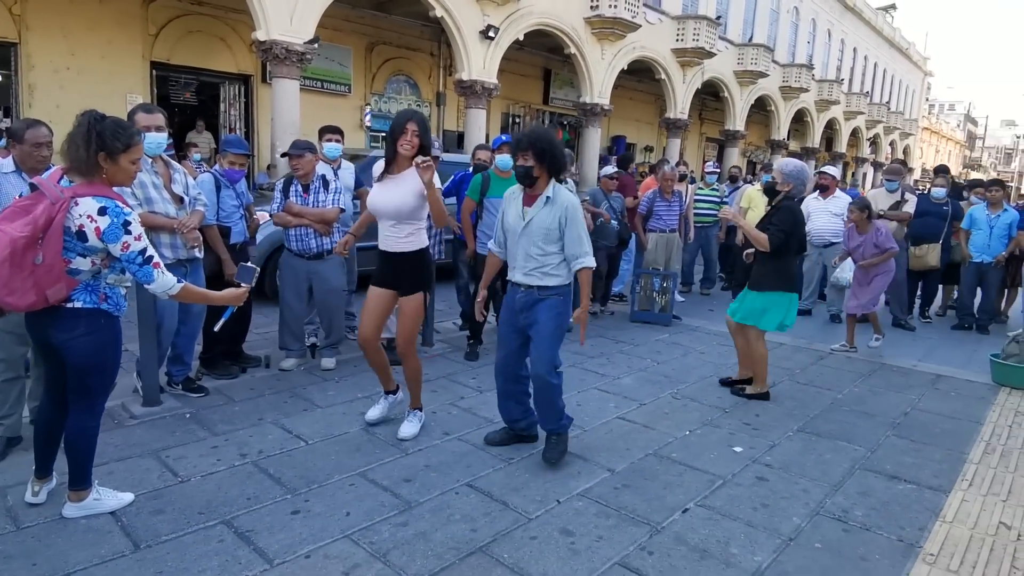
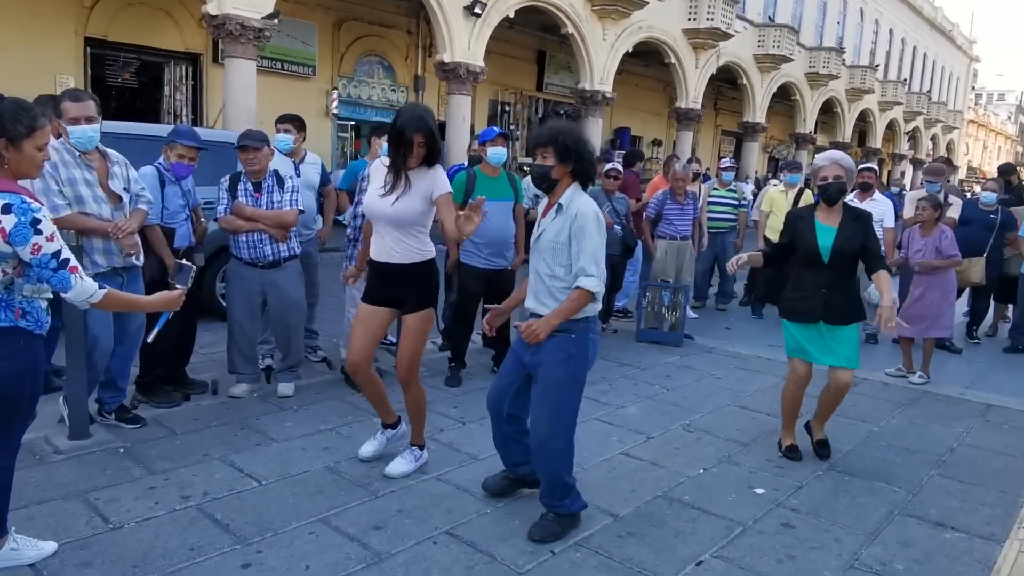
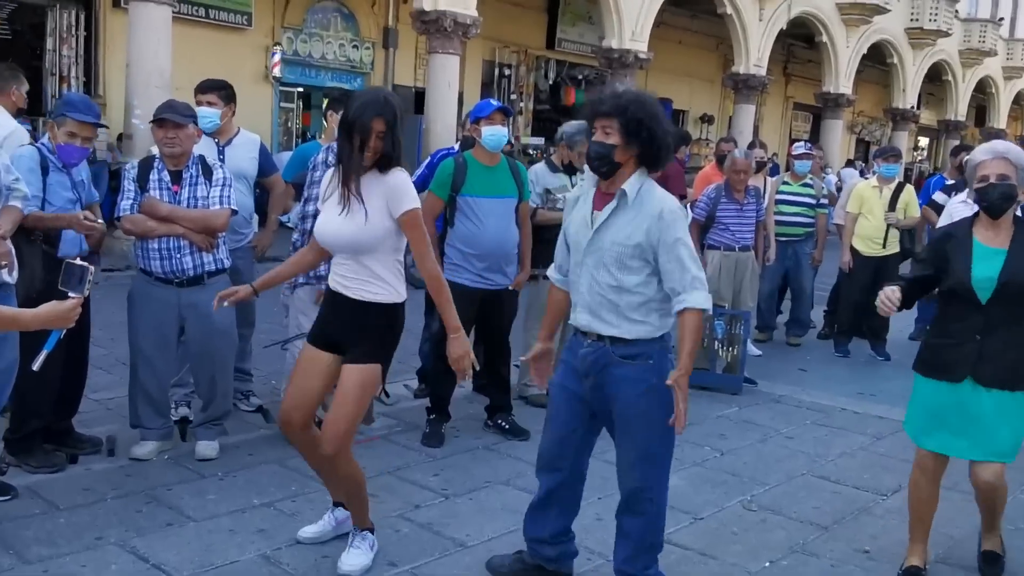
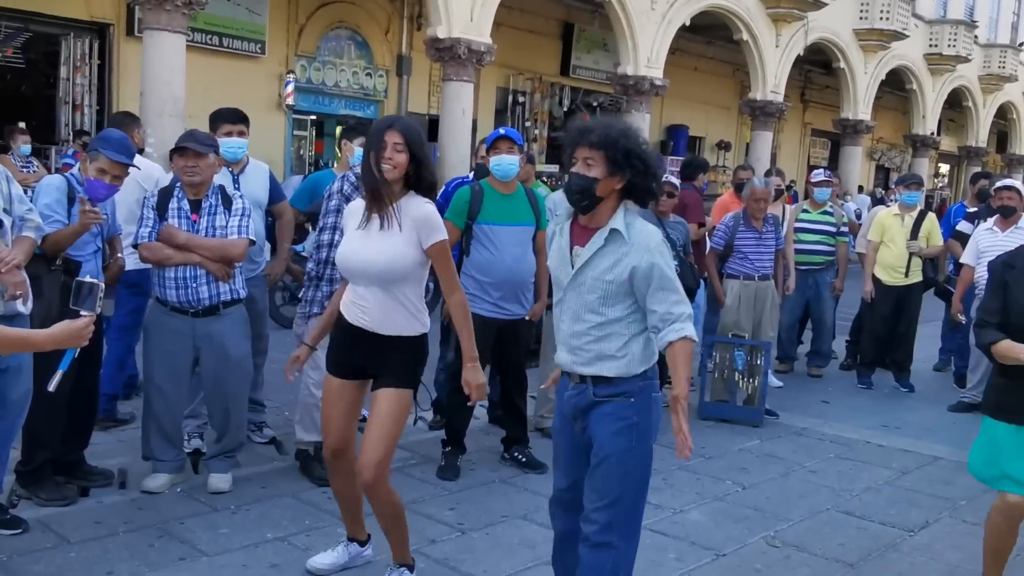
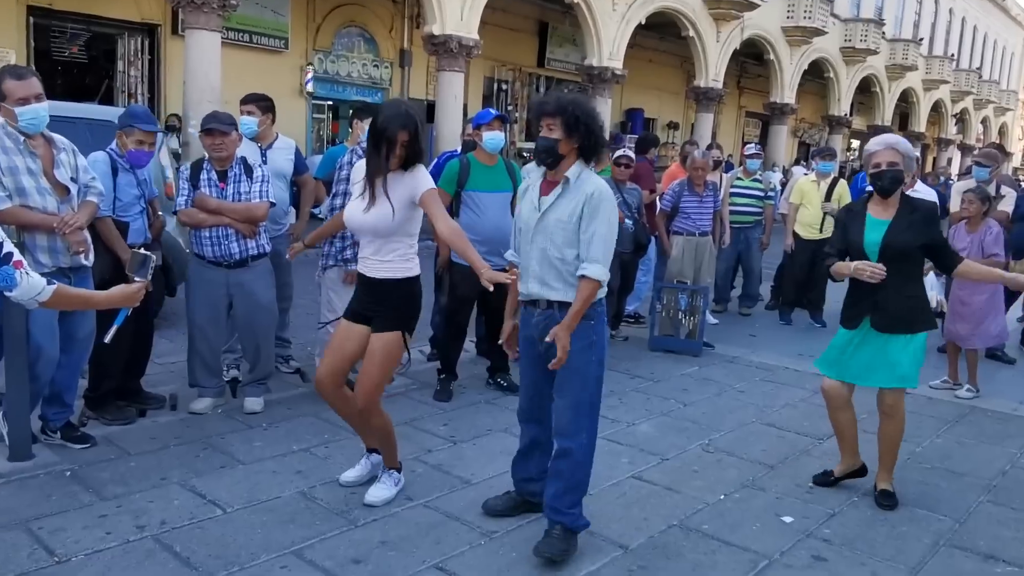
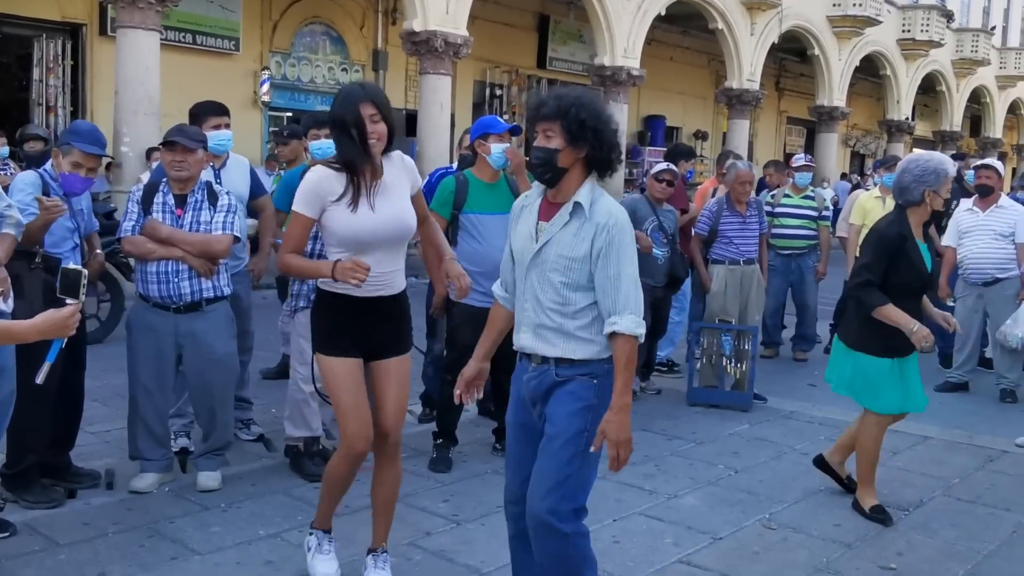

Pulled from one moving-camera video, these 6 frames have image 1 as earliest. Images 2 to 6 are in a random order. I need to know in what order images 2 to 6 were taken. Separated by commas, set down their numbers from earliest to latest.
2, 5, 3, 4, 6
